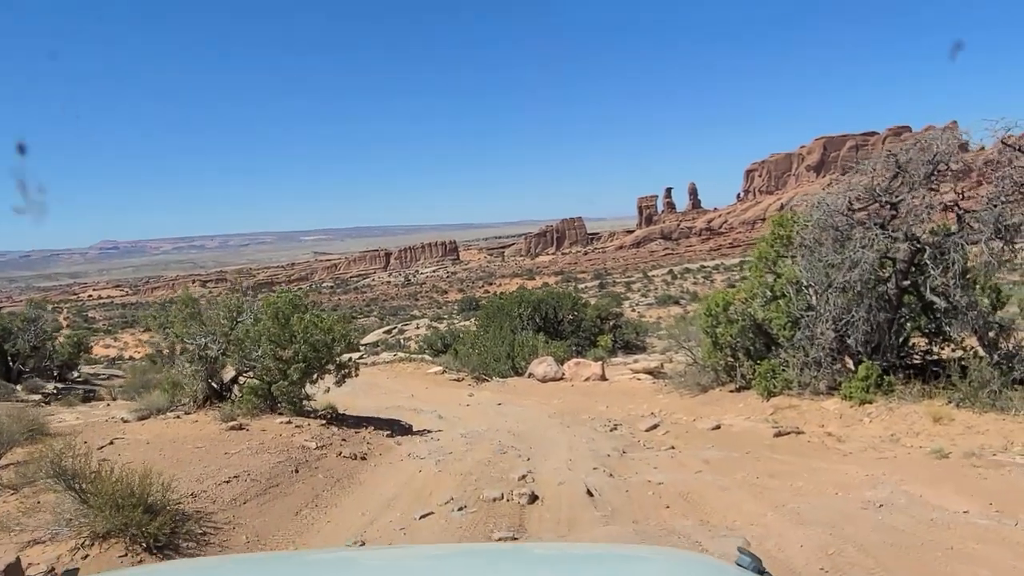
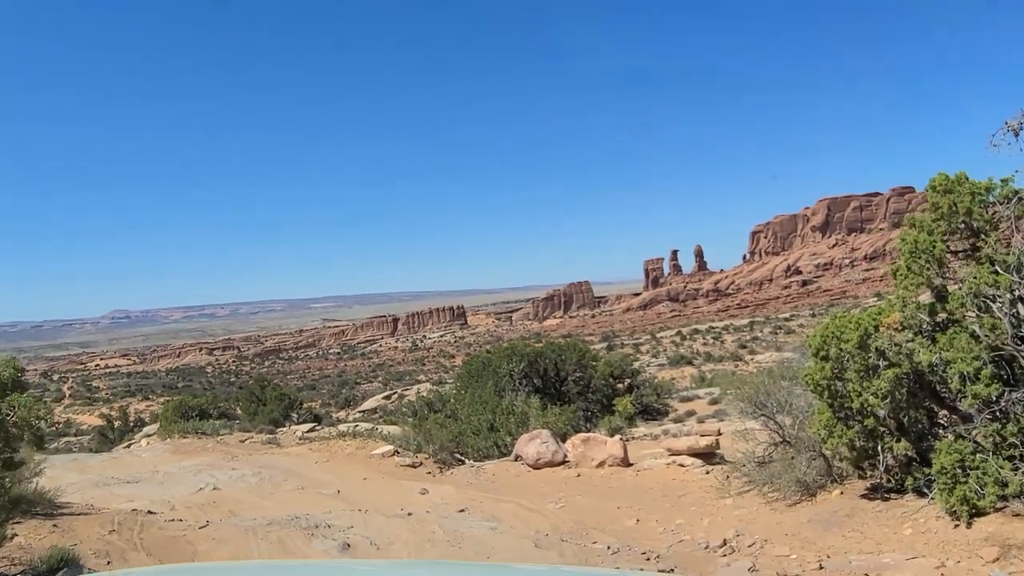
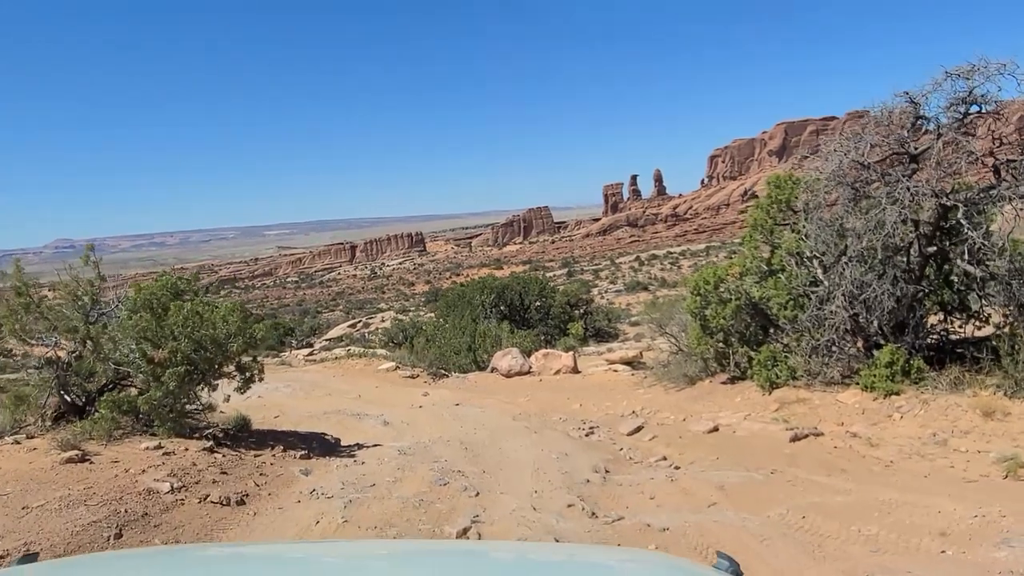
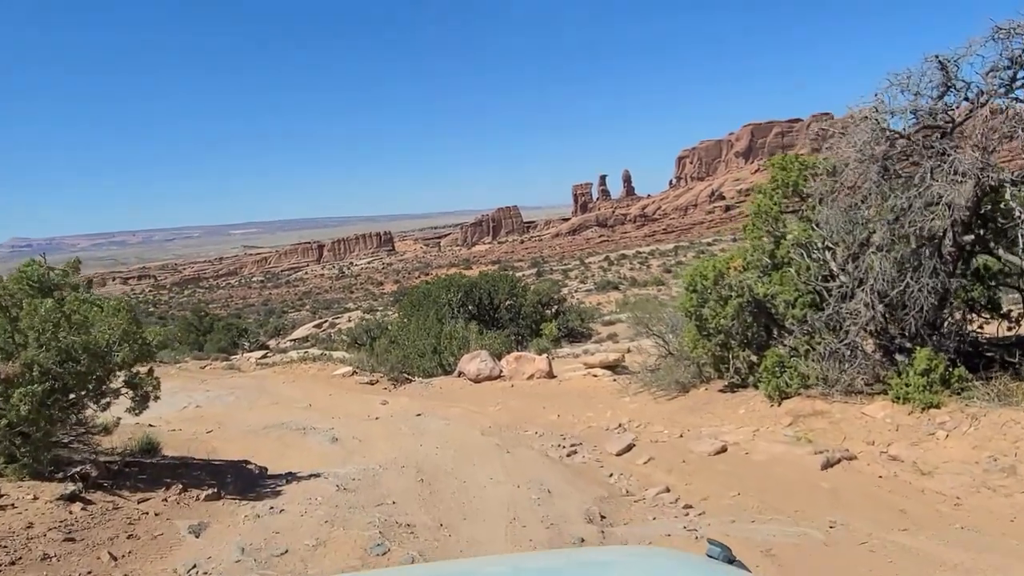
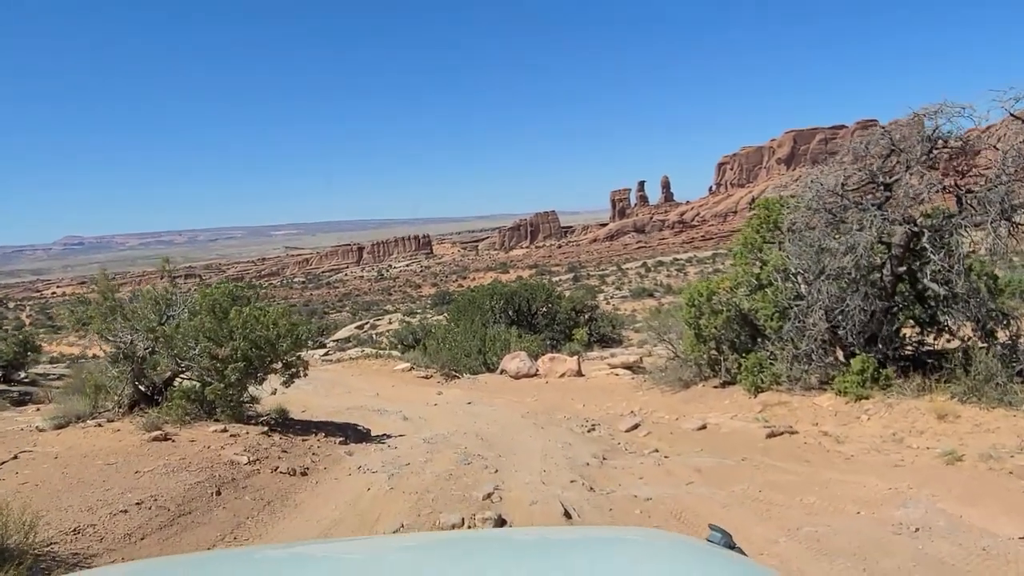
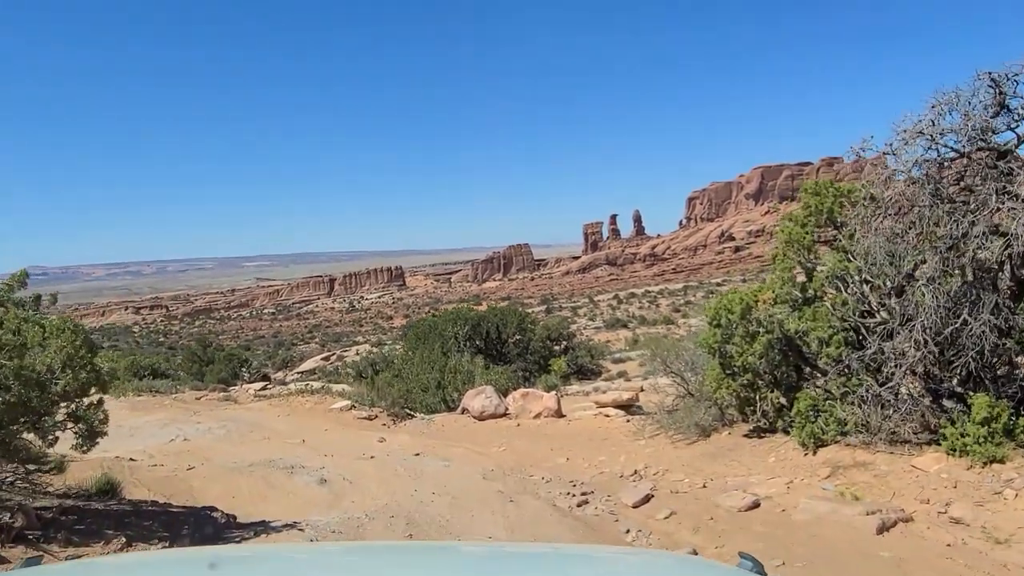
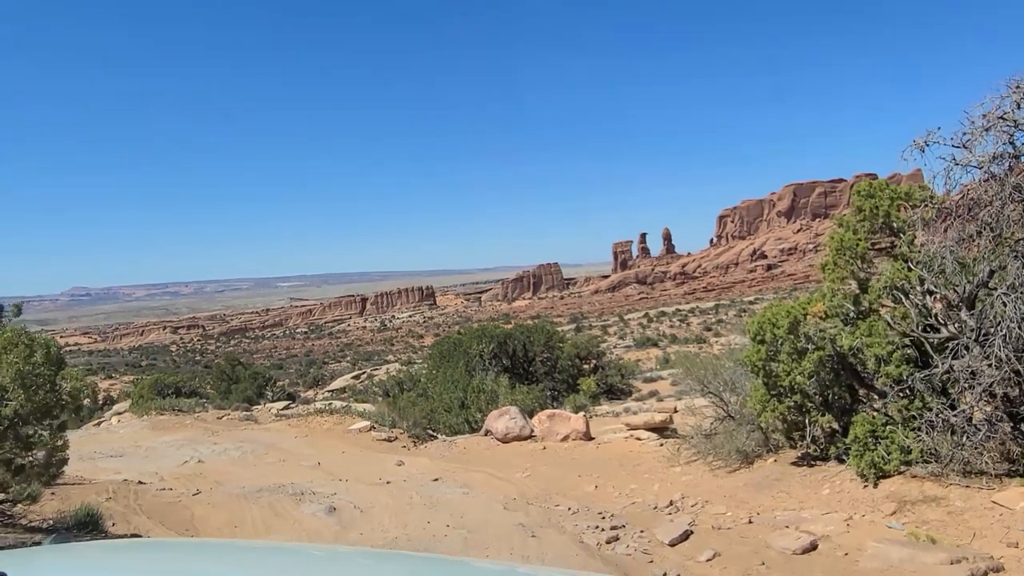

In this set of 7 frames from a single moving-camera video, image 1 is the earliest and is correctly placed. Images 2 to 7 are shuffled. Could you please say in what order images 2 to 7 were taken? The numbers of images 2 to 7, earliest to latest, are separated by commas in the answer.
5, 3, 4, 6, 7, 2
